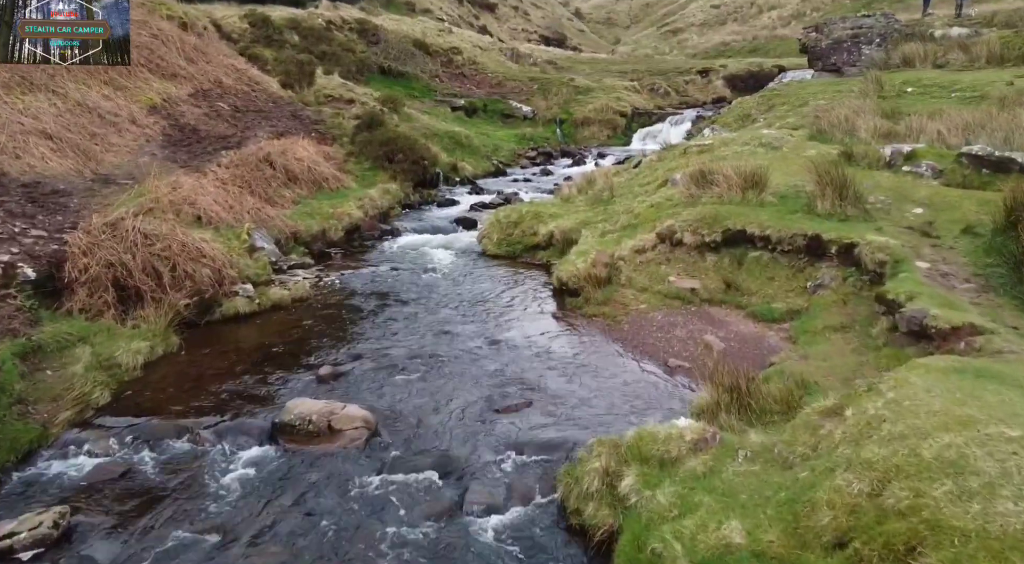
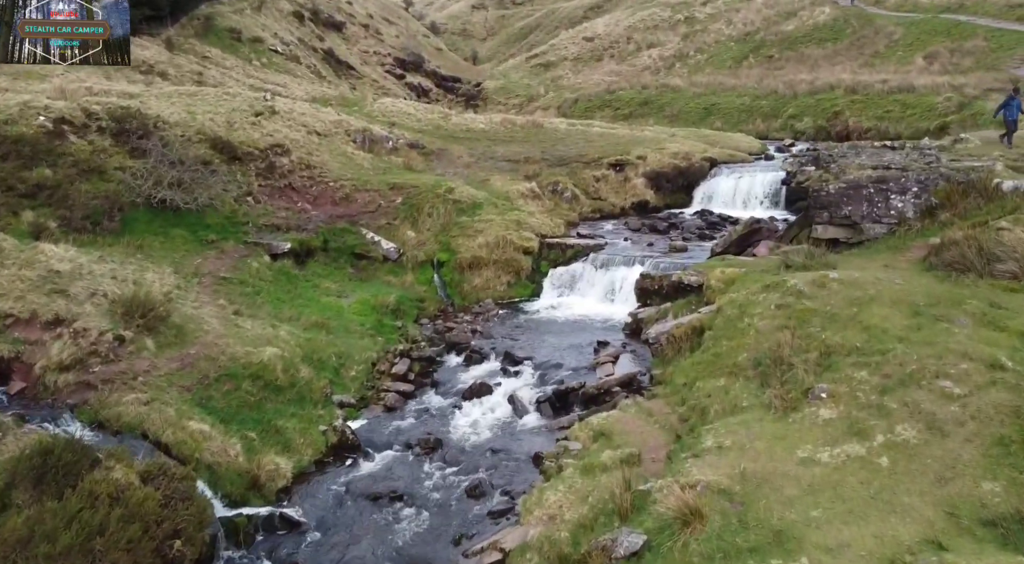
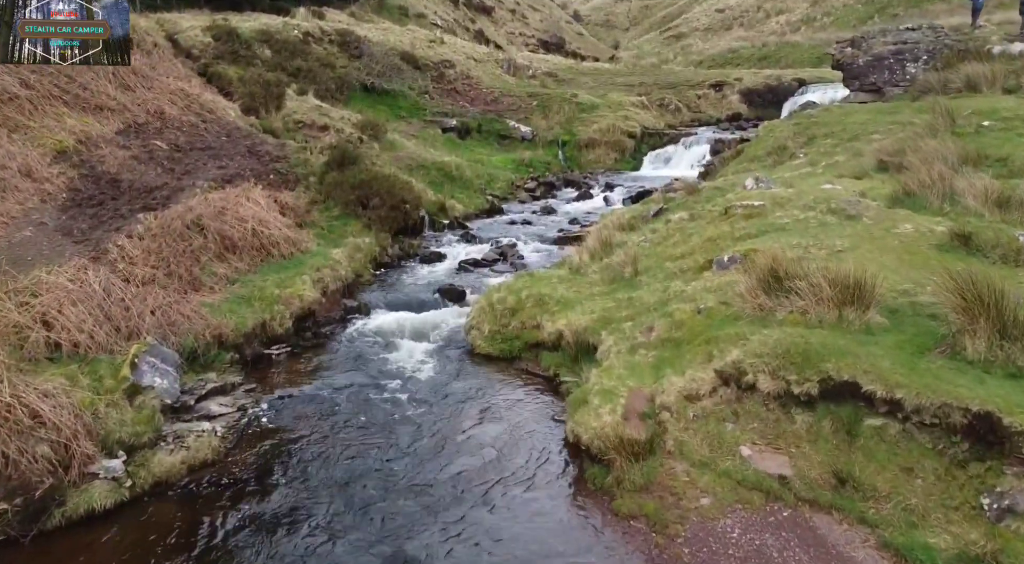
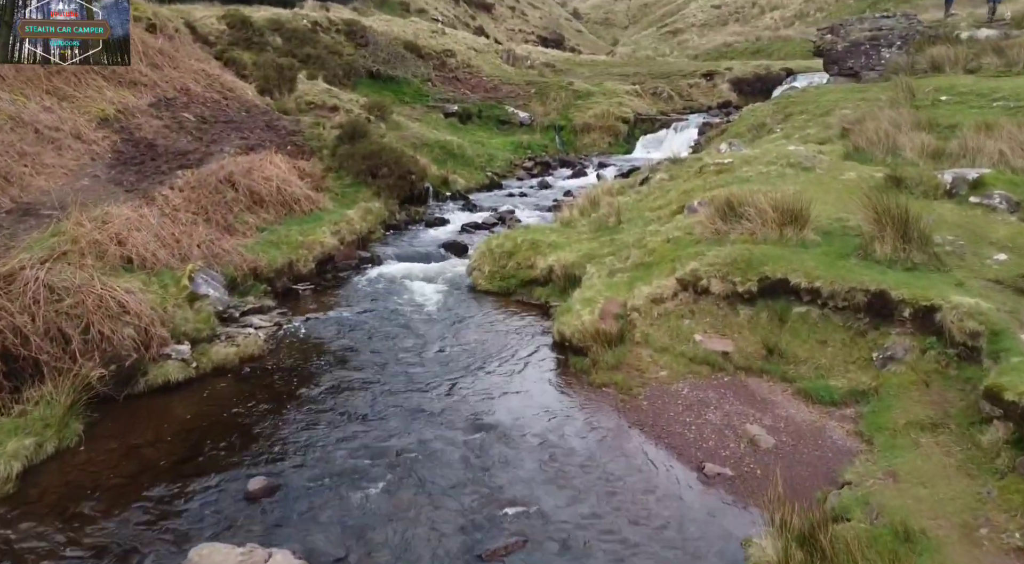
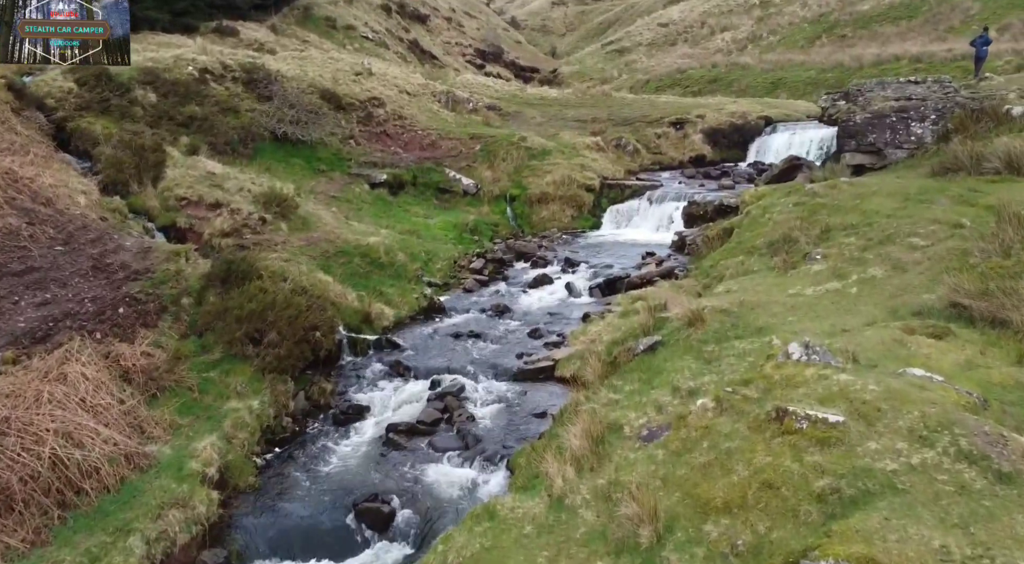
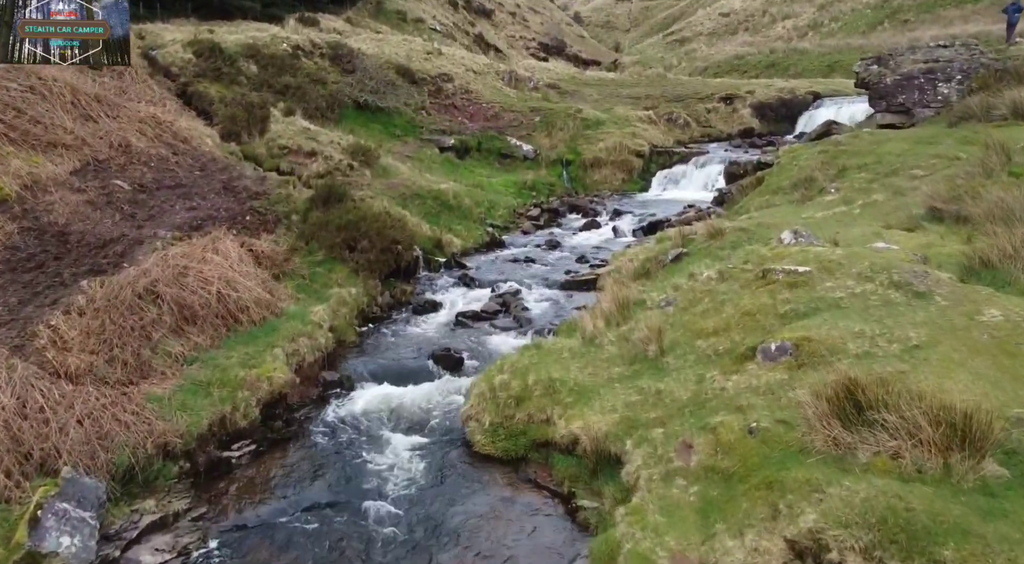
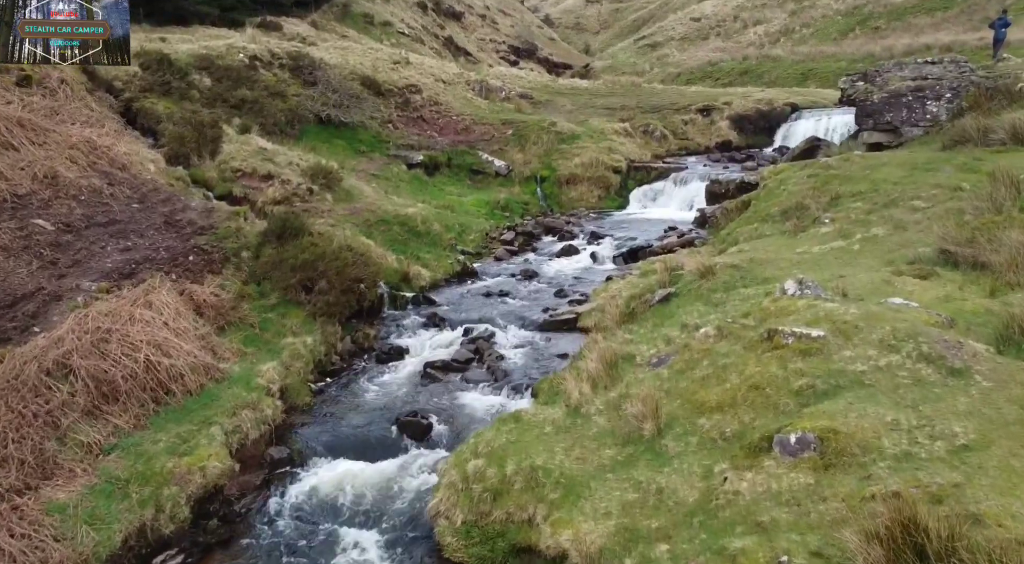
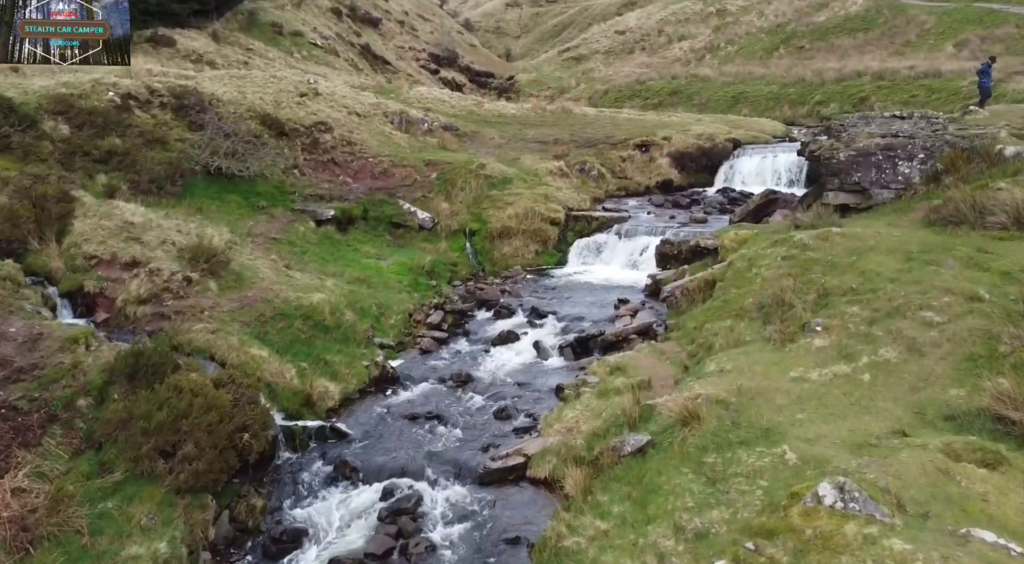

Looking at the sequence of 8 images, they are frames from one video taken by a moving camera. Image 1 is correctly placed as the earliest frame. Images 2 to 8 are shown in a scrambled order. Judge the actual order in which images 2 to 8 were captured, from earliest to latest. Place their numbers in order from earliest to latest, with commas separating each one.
4, 3, 6, 7, 5, 8, 2
